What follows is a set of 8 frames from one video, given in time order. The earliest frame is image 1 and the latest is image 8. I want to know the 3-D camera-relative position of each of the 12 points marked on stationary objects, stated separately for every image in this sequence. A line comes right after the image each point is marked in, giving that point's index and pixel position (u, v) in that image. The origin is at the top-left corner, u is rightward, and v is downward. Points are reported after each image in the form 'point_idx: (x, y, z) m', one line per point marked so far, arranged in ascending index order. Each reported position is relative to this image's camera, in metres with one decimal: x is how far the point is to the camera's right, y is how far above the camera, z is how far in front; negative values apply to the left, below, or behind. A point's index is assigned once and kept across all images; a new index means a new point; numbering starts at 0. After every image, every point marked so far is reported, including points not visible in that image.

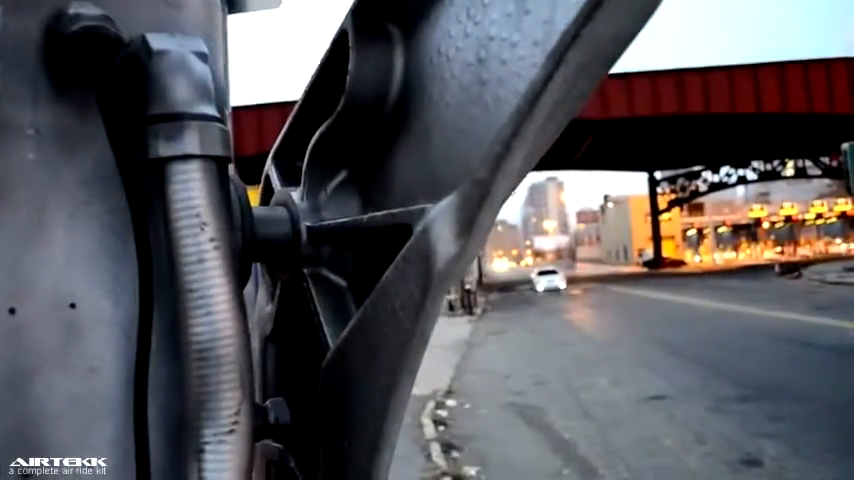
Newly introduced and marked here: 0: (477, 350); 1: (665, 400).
0: (+1.1, -2.5, +16.9) m
1: (+3.7, -2.5, +11.5) m
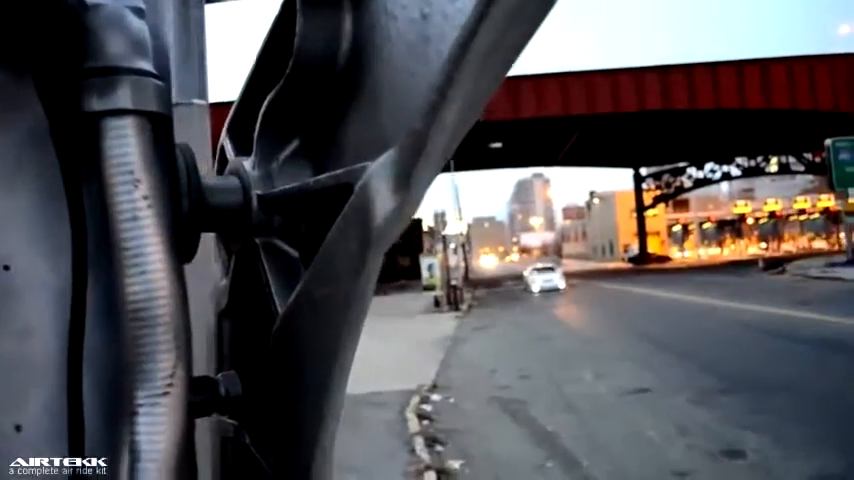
0: (+0.8, -2.4, +16.9) m
1: (+3.4, -2.4, +11.6) m
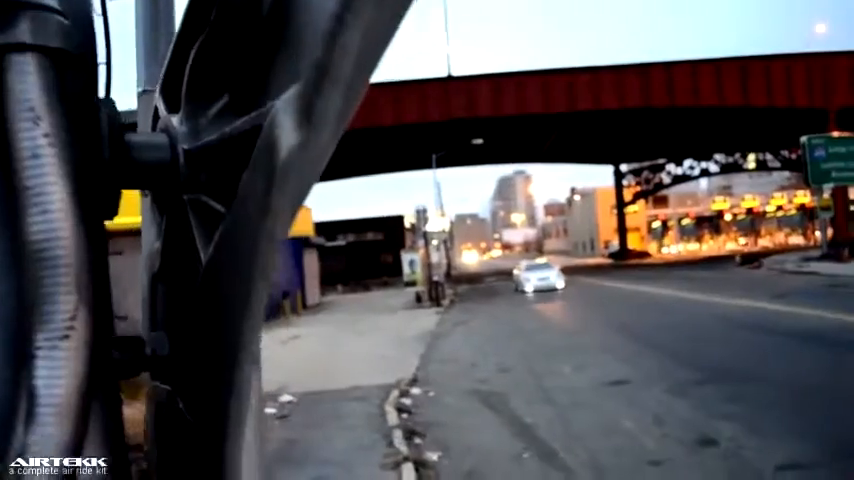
0: (+0.3, -2.3, +17.0) m
1: (+3.1, -2.3, +11.7) m
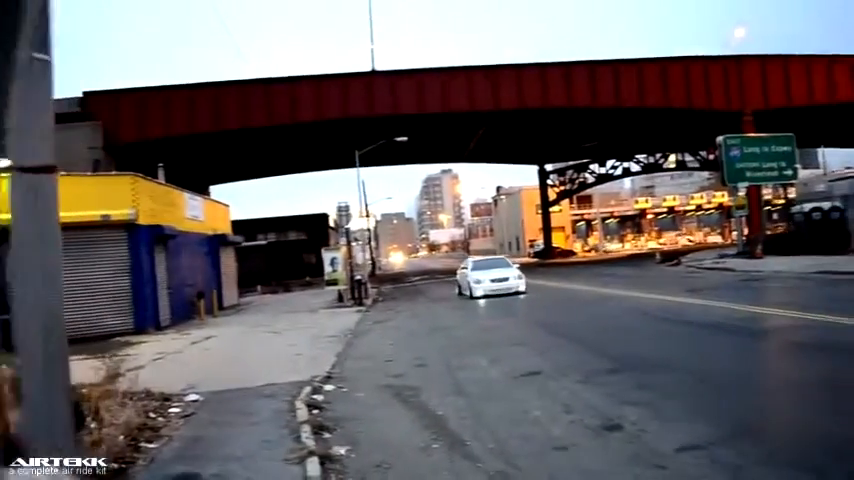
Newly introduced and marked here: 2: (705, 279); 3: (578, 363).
0: (-1.4, -2.2, +16.5) m
1: (+1.7, -2.1, +11.5) m
2: (+6.7, -0.9, +18.2) m
3: (+2.4, -2.0, +12.0) m
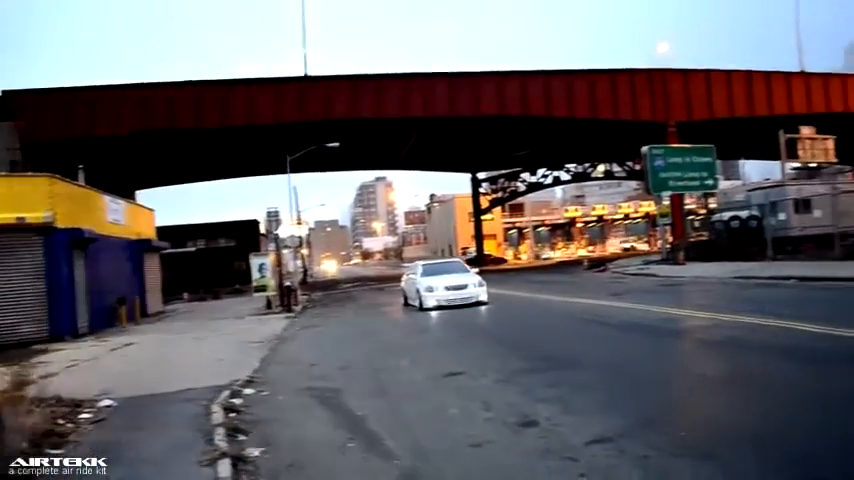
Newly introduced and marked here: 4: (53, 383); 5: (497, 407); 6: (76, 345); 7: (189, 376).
0: (-3.0, -2.2, +16.3) m
1: (+0.5, -2.1, +11.5) m
2: (+5.0, -1.1, +18.5) m
3: (+1.2, -2.0, +12.0) m
4: (-6.9, -2.6, +13.8) m
5: (+0.9, -2.2, +9.7) m
6: (-8.1, -2.4, +17.3) m
7: (-4.5, -2.5, +14.0) m
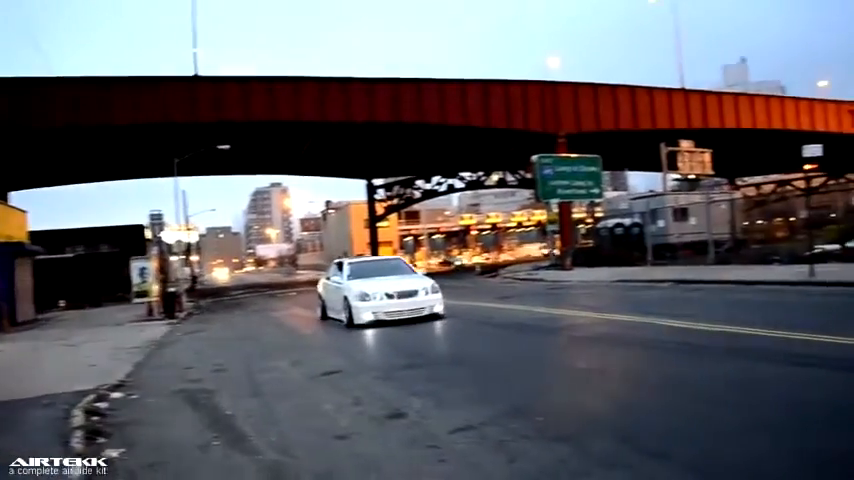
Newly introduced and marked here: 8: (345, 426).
0: (-5.4, -2.3, +15.6) m
1: (-1.3, -2.0, +11.3) m
2: (+2.3, -1.2, +18.8) m
3: (-0.8, -1.9, +11.8) m
4: (-9.0, -2.6, +12.7) m
5: (-0.7, -2.1, +9.5) m
6: (-10.6, -2.4, +16.0) m
7: (-6.6, -2.5, +13.2) m
8: (-0.9, -2.1, +8.5) m
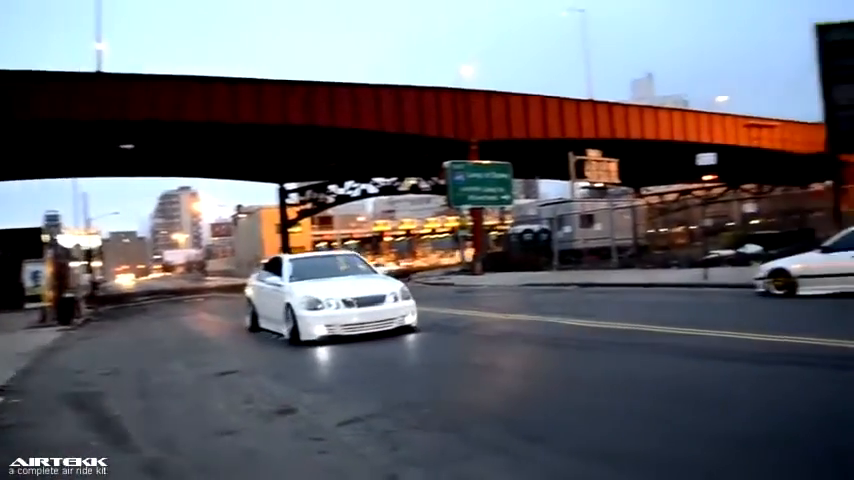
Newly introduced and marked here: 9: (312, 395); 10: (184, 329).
0: (-7.3, -2.3, +14.8) m
1: (-2.8, -2.0, +11.0) m
2: (0.0, -1.3, +18.8) m
3: (-2.3, -1.9, +11.6) m
4: (-10.6, -2.5, +11.6) m
5: (-2.0, -2.0, +9.3) m
6: (-12.5, -2.4, +14.7) m
7: (-8.2, -2.4, +12.3) m
8: (-2.1, -2.1, +8.3) m
9: (-1.4, -1.9, +9.1) m
10: (-5.5, -2.0, +17.0) m
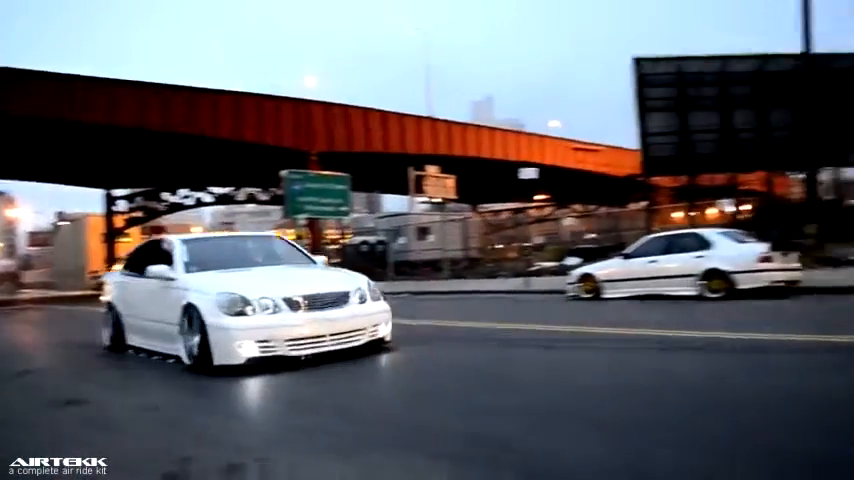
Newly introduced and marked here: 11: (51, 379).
0: (-10.6, -2.2, +13.1) m
1: (-5.4, -1.9, +10.1) m
2: (-4.1, -1.5, +18.4) m
3: (-5.0, -1.8, +10.8) m
4: (-13.2, -2.3, +9.3) m
5: (-4.4, -1.9, +8.6) m
6: (-15.7, -2.3, +12.0) m
7: (-11.0, -2.3, +10.4) m
8: (-4.3, -1.9, +7.6) m
9: (-3.7, -1.8, +8.6) m
10: (-9.2, -2.0, +15.5) m
11: (-4.8, -1.9, +9.5) m
